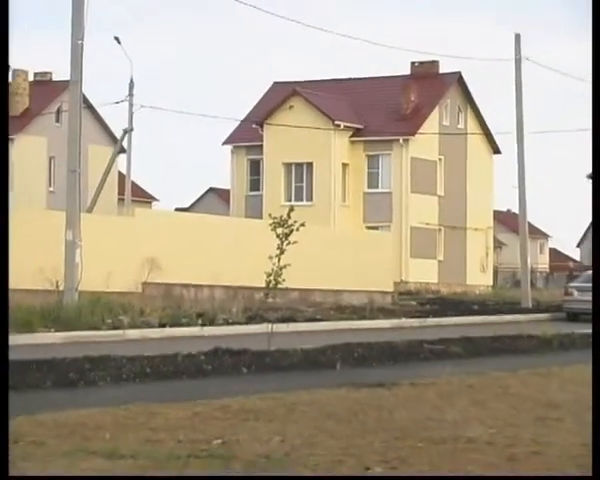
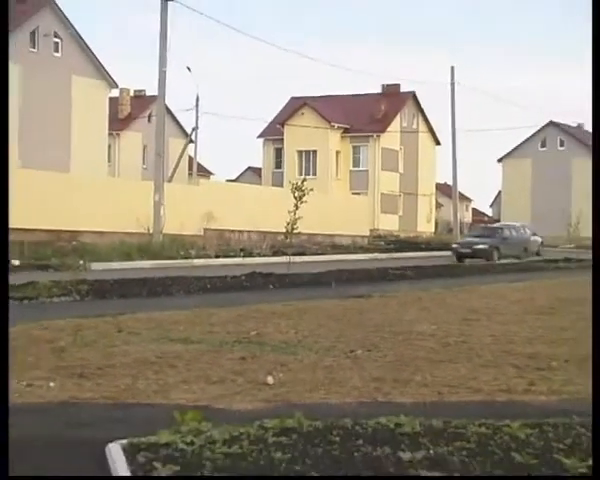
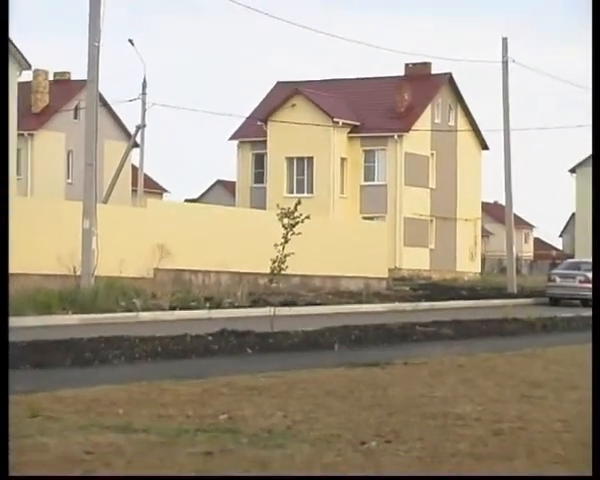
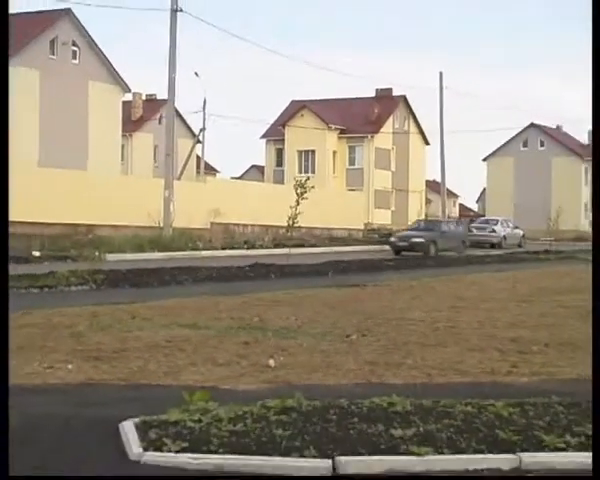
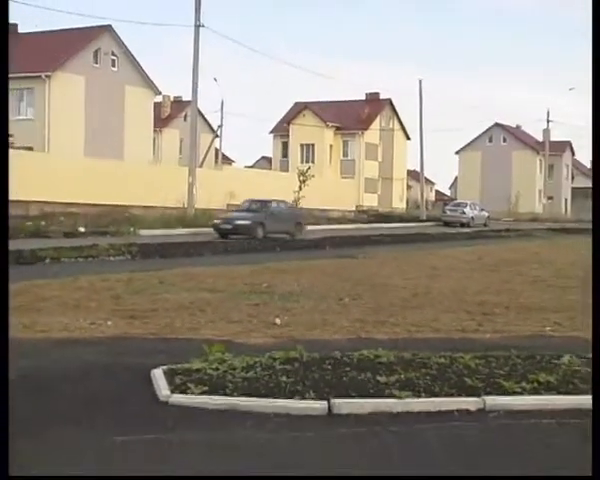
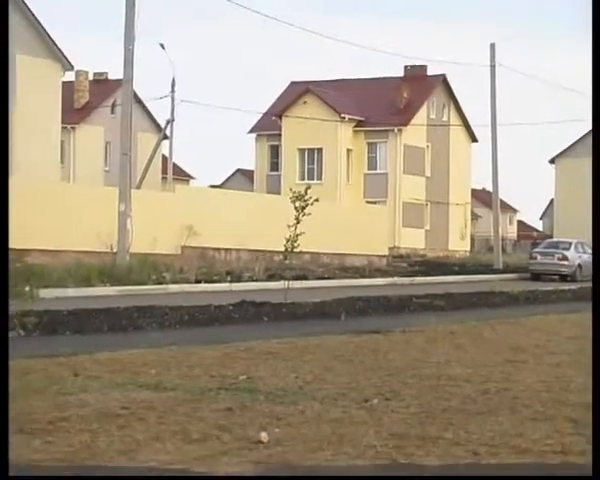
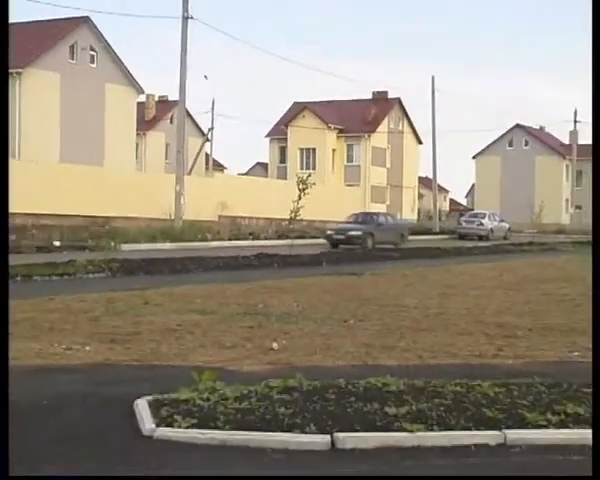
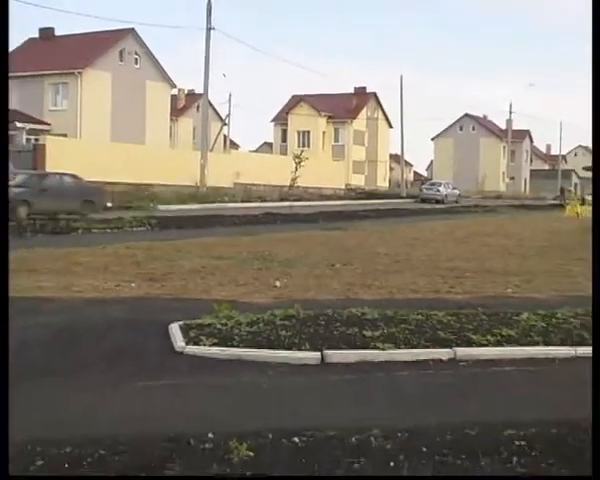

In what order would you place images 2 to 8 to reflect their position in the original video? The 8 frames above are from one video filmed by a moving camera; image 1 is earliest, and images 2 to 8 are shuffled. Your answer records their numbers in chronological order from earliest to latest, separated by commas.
3, 6, 2, 4, 7, 5, 8
